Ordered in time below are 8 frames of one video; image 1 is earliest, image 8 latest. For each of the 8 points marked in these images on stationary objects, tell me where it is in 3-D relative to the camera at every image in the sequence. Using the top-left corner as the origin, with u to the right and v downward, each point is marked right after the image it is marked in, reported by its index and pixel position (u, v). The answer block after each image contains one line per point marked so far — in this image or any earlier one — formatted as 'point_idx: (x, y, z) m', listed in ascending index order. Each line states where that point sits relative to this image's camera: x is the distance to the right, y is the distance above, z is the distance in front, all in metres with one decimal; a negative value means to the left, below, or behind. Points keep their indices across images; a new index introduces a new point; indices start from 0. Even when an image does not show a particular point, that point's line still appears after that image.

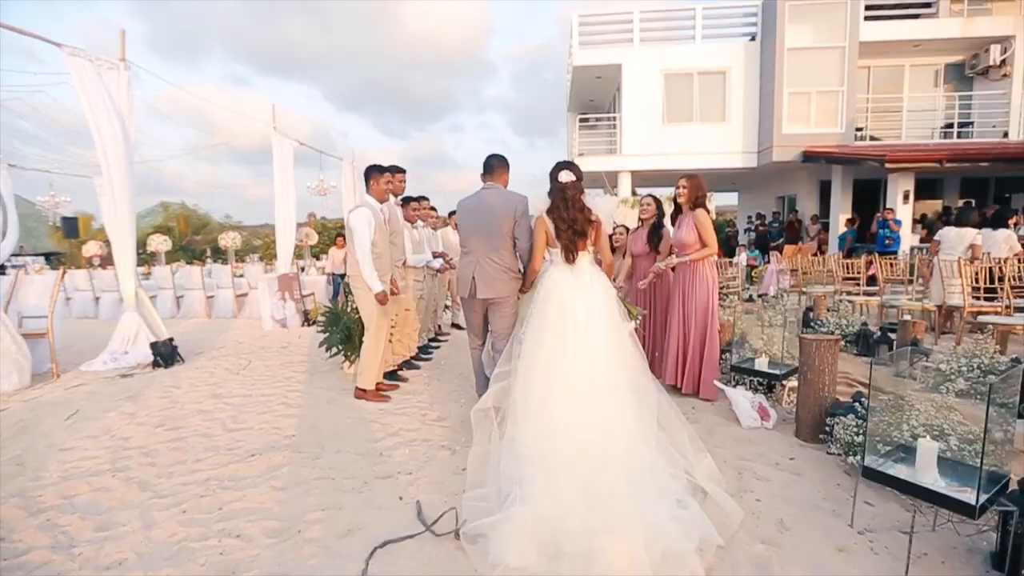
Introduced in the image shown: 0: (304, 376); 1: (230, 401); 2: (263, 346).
0: (-2.6, -1.1, +5.9) m
1: (-3.0, -1.2, +5.0) m
2: (-4.3, -1.0, +8.1) m
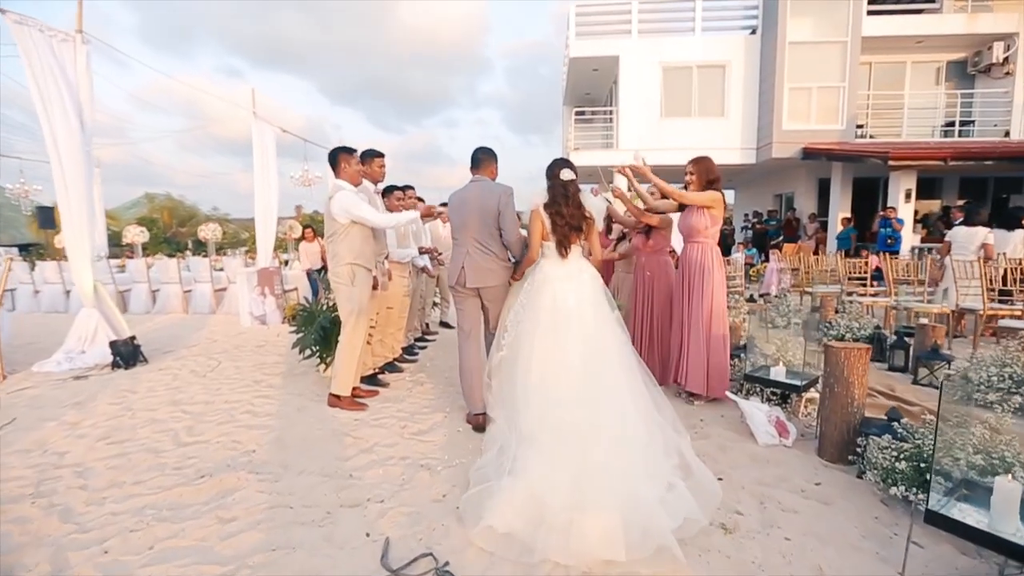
0: (-2.7, -1.0, +5.5) m
1: (-3.1, -1.2, +4.5) m
2: (-4.4, -0.9, +7.6) m
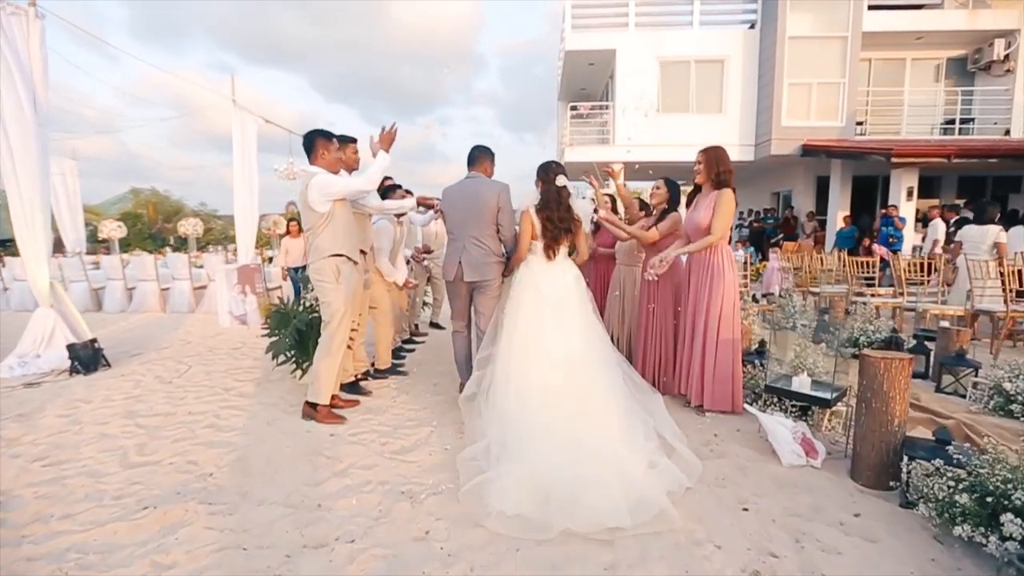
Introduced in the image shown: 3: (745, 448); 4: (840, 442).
0: (-2.8, -1.0, +5.0) m
1: (-3.1, -1.1, +4.0) m
2: (-4.5, -0.9, +7.1) m
3: (+1.8, -1.2, +3.5) m
4: (+2.5, -1.2, +3.7) m
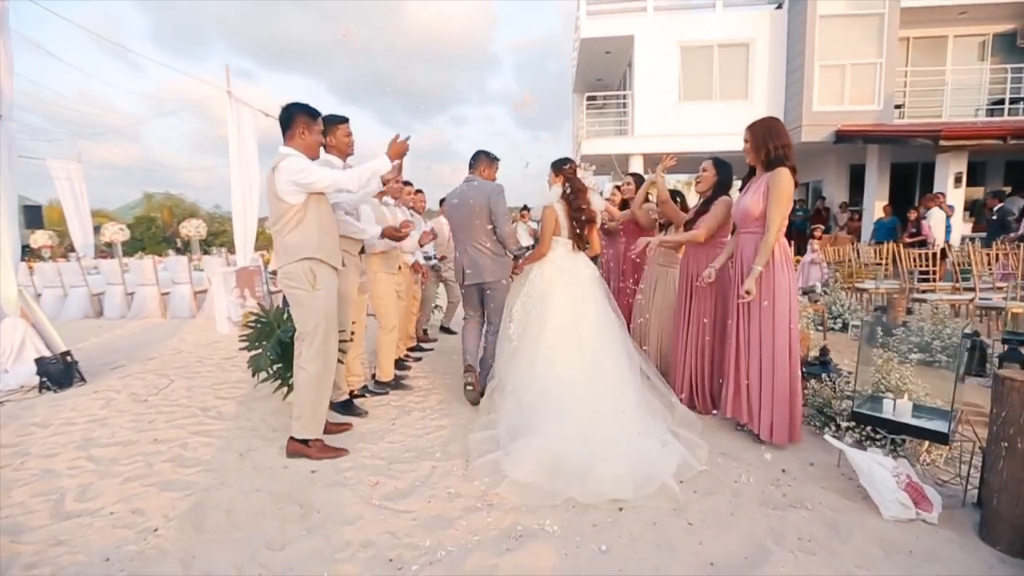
0: (-2.6, -1.1, +4.4) m
1: (-3.0, -1.2, +3.4) m
2: (-4.3, -0.9, +6.6) m
3: (+1.9, -1.2, +2.8) m
4: (+2.7, -1.2, +2.9) m
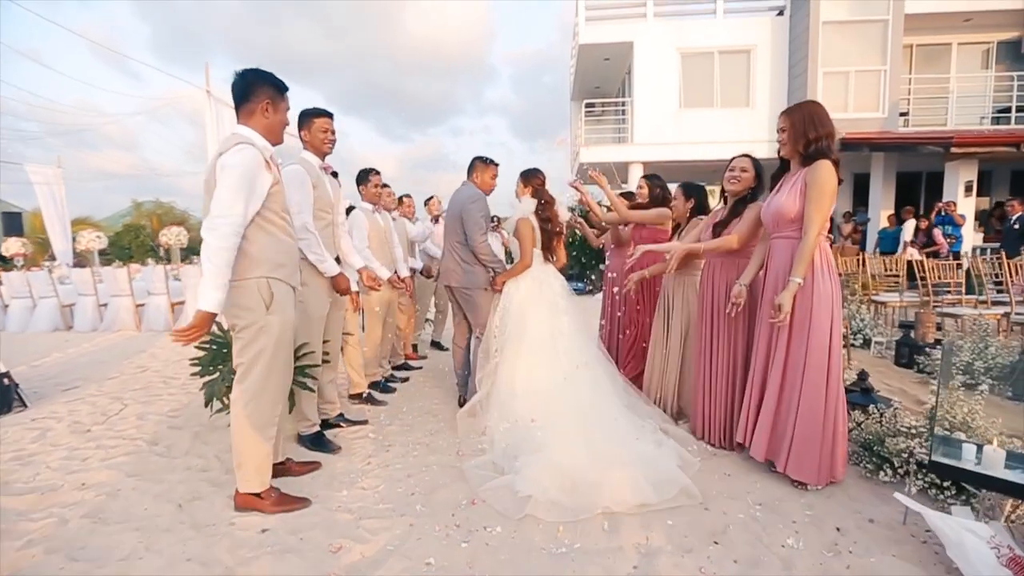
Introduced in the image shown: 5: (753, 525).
0: (-2.7, -1.2, +3.8) m
1: (-3.0, -1.3, +2.8) m
2: (-4.3, -1.1, +6.0) m
3: (+1.8, -1.3, +2.2) m
4: (+2.6, -1.3, +2.3) m
5: (+1.3, -1.3, +2.6) m
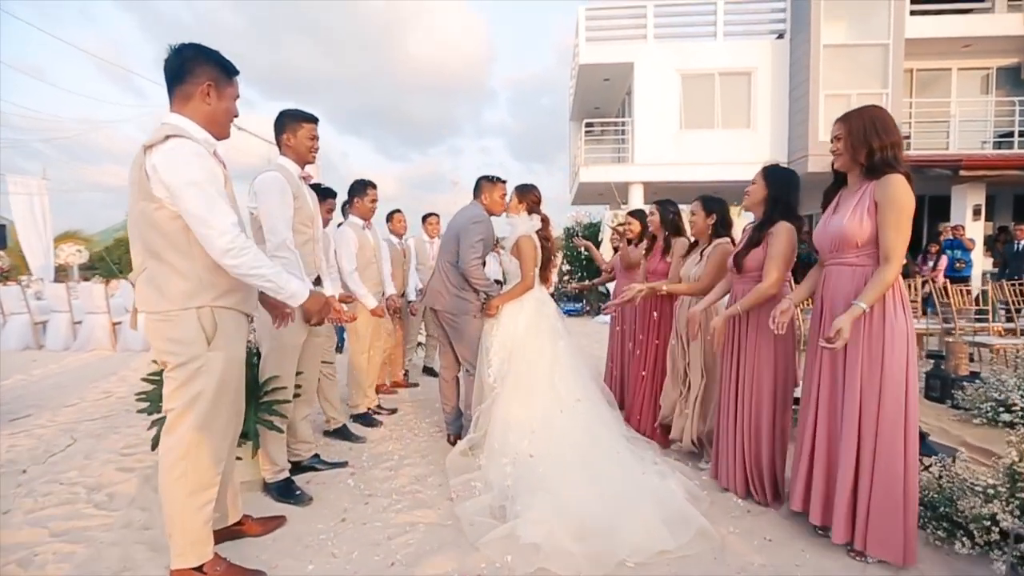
0: (-2.7, -1.4, +3.3) m
1: (-3.0, -1.4, +2.3) m
2: (-4.3, -1.3, +5.4) m
3: (+1.9, -1.4, +1.7) m
4: (+2.6, -1.4, +1.8) m
5: (+1.3, -1.4, +2.1) m
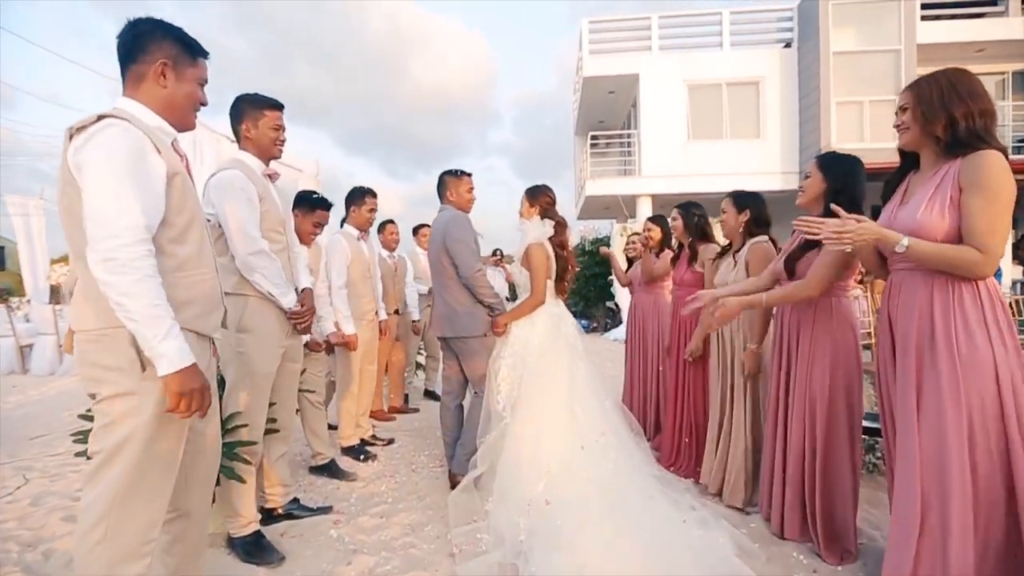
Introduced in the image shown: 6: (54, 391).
0: (-2.6, -1.5, +2.8) m
1: (-2.9, -1.5, +1.8) m
2: (-4.2, -1.5, +5.0) m
3: (+1.9, -1.4, +1.2) m
4: (+2.7, -1.4, +1.3) m
5: (+1.4, -1.5, +1.5) m
6: (-7.3, -1.6, +7.4) m
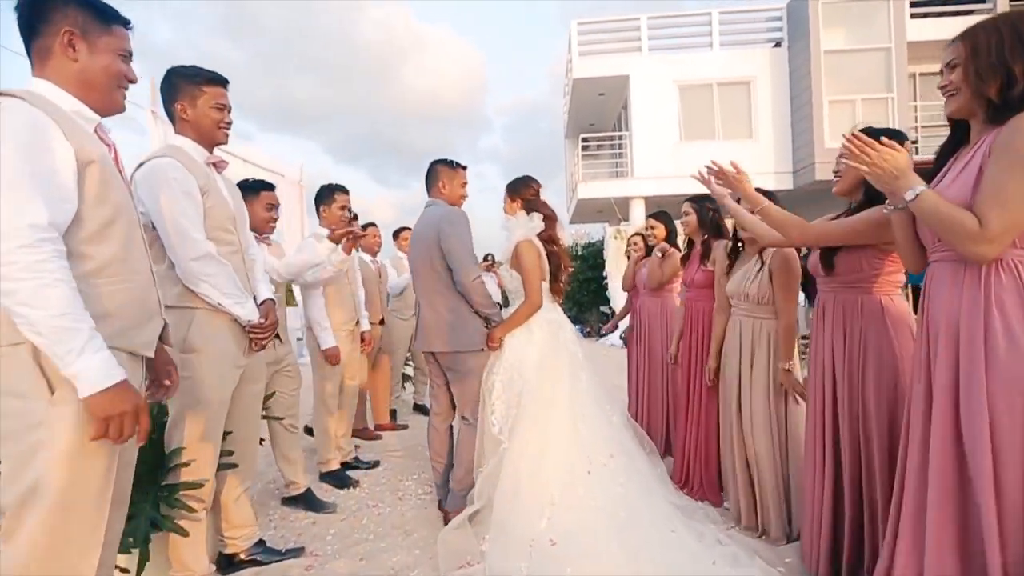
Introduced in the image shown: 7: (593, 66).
0: (-2.6, -1.5, +2.3) m
1: (-2.9, -1.6, +1.4) m
2: (-4.3, -1.7, +4.5) m
3: (+1.9, -1.4, +0.8) m
4: (+2.7, -1.4, +0.9) m
5: (+1.4, -1.4, +1.2) m
6: (-7.3, -1.9, +6.9) m
7: (+2.8, +7.6, +16.0) m
